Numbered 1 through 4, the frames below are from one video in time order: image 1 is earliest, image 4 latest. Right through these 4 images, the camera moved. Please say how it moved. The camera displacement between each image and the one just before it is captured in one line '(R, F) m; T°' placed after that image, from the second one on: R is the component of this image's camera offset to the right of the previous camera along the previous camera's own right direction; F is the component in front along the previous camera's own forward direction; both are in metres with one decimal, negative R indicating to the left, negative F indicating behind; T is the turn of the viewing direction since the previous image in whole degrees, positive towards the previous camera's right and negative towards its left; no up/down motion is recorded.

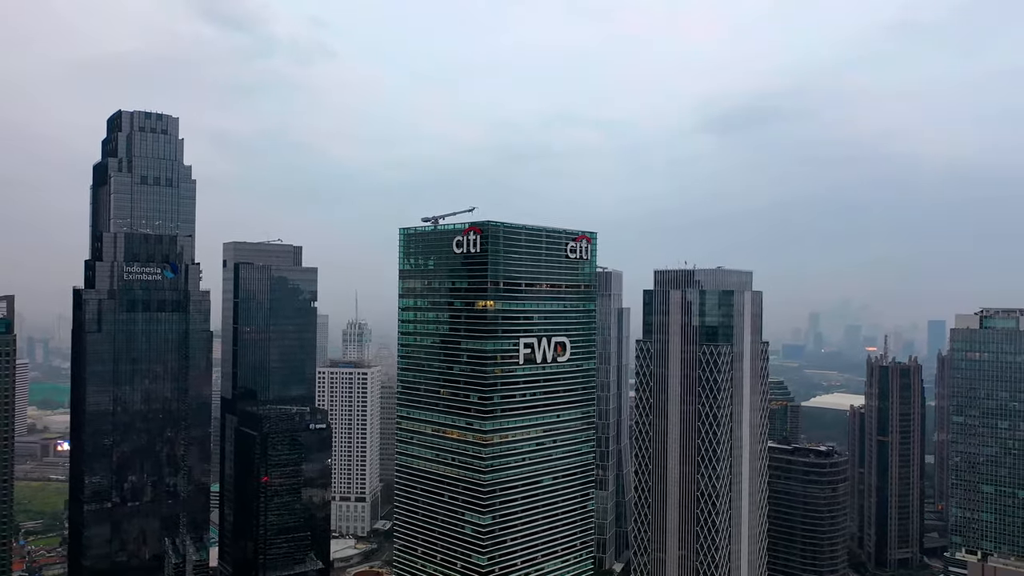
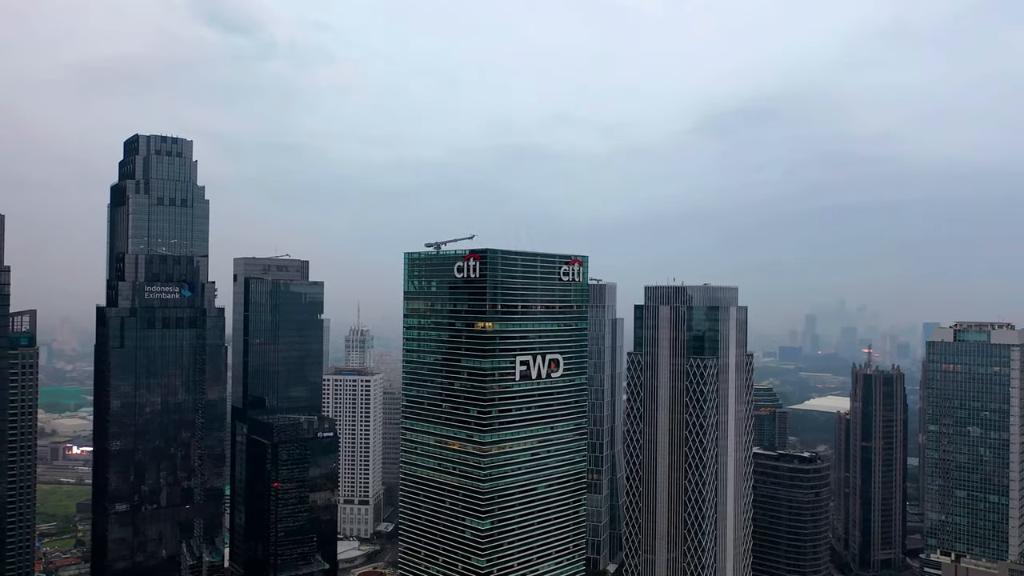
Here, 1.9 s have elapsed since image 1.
(+0.3, -5.3) m; 0°
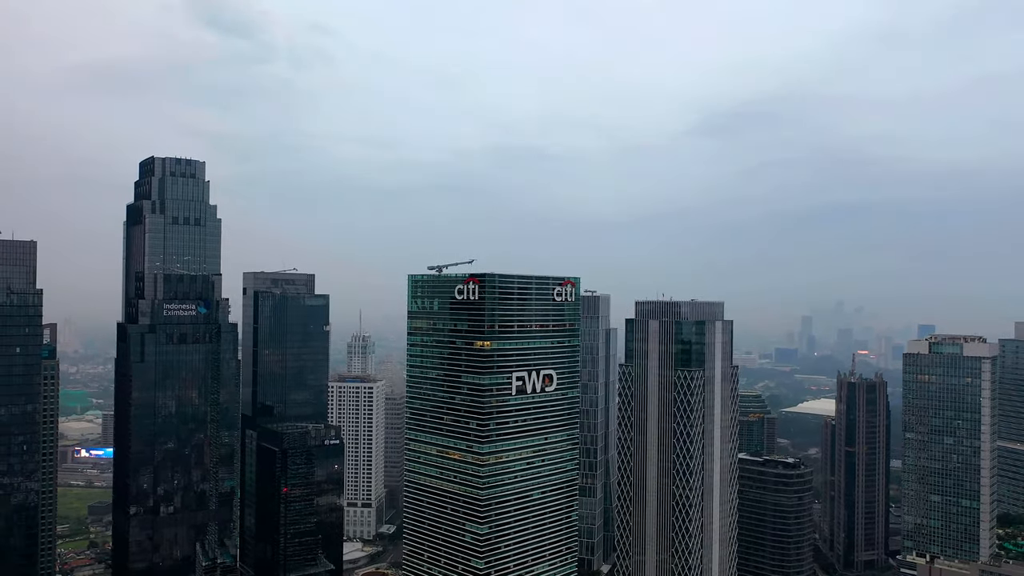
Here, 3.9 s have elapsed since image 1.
(+0.3, -5.5) m; 0°
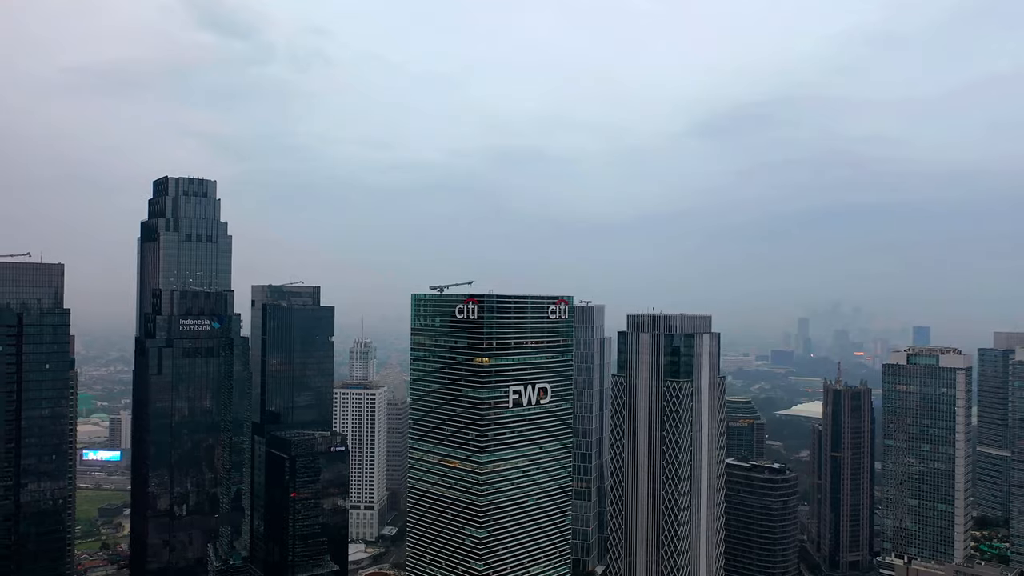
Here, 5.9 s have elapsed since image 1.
(+0.3, -5.4) m; 0°
